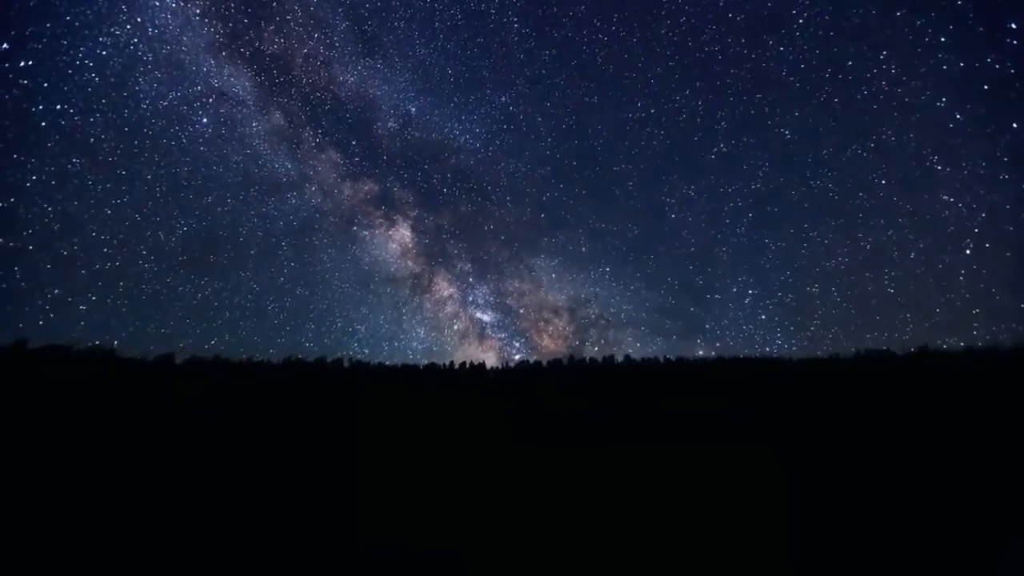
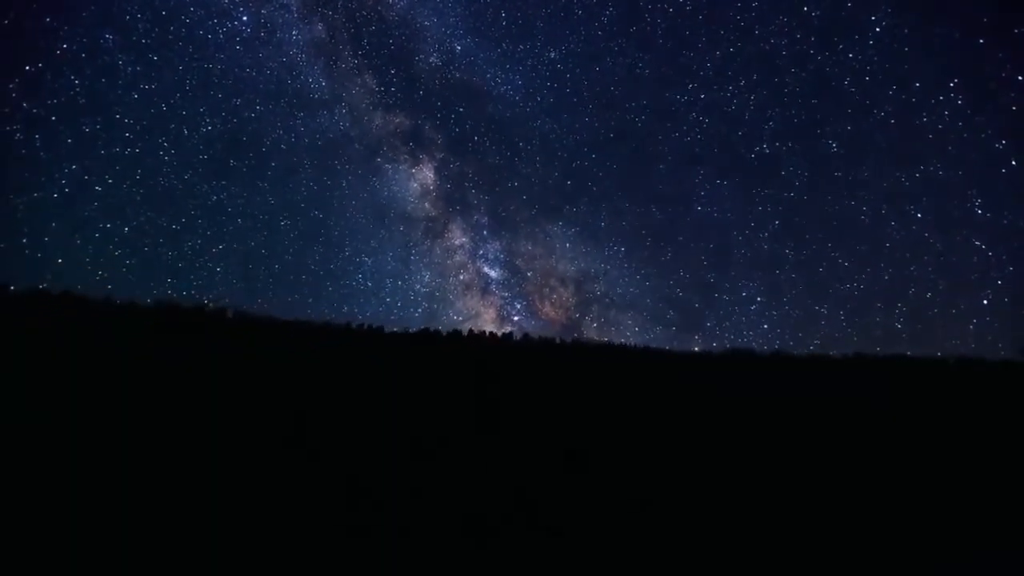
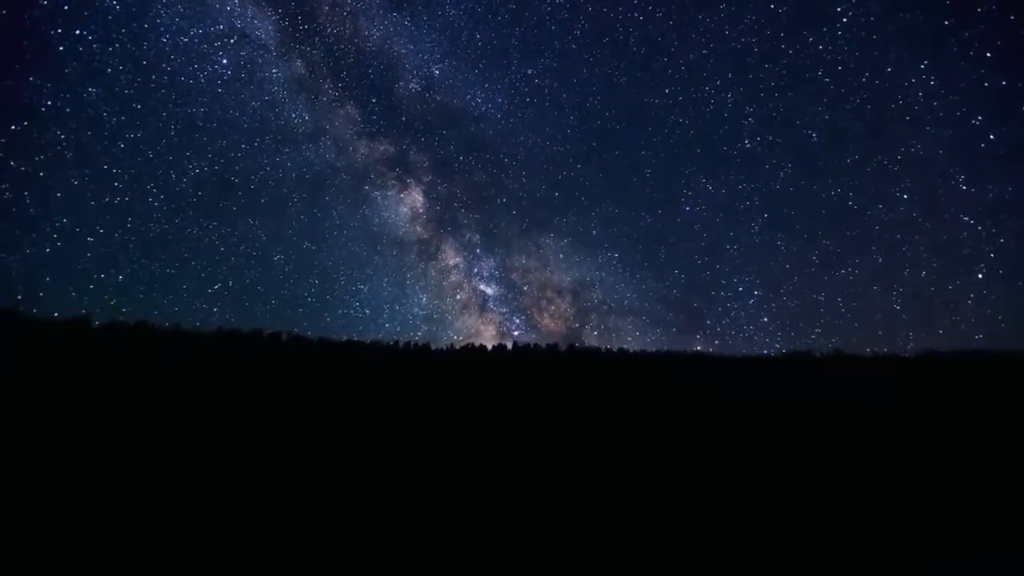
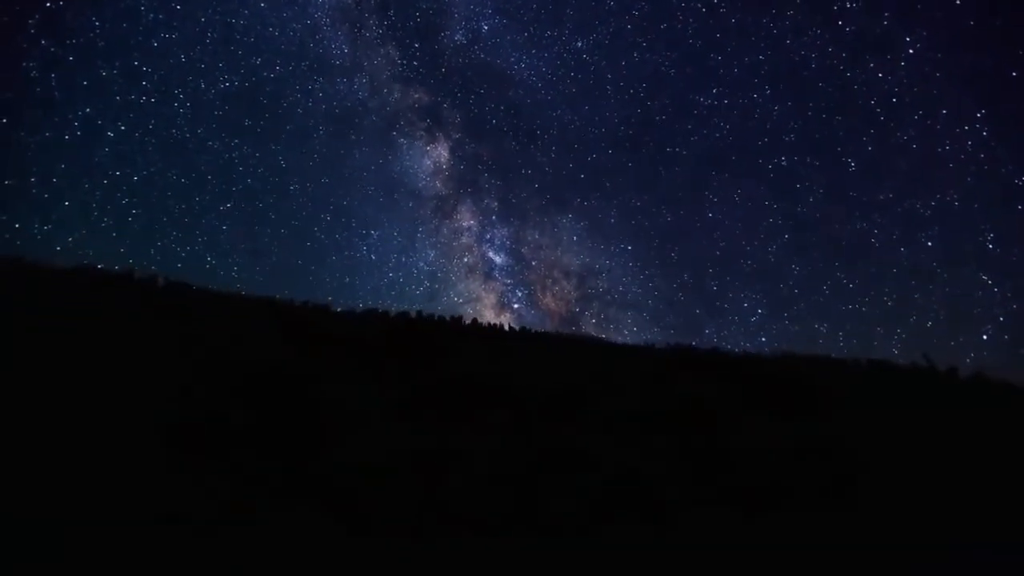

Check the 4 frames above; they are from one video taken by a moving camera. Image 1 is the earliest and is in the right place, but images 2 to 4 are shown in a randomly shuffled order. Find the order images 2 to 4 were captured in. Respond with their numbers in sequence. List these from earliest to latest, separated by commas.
3, 2, 4
